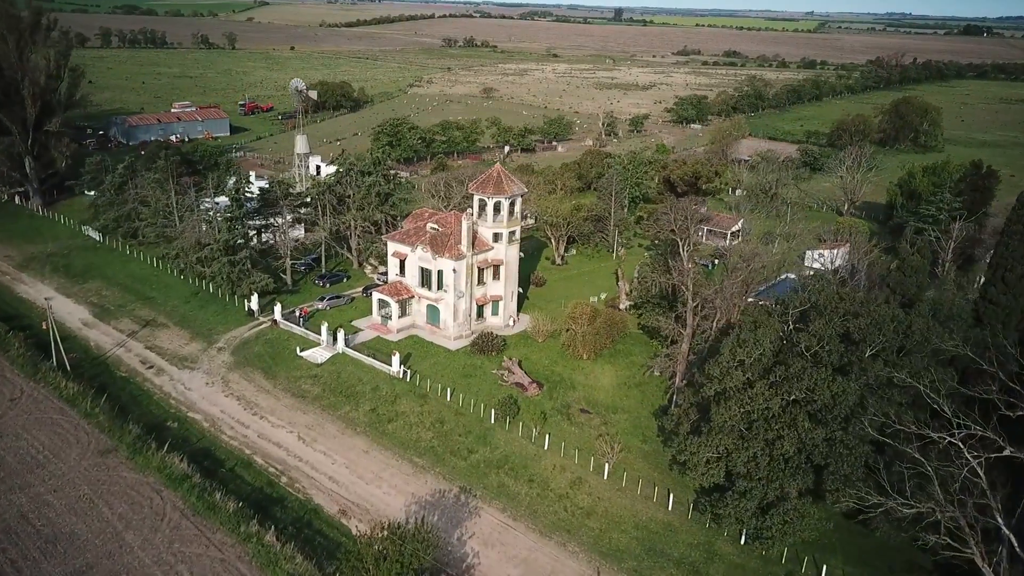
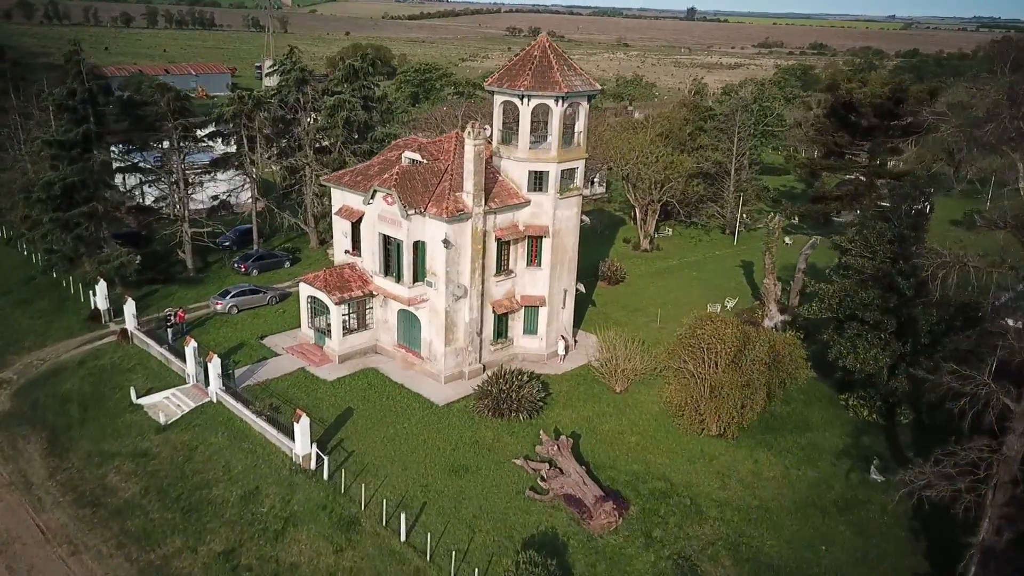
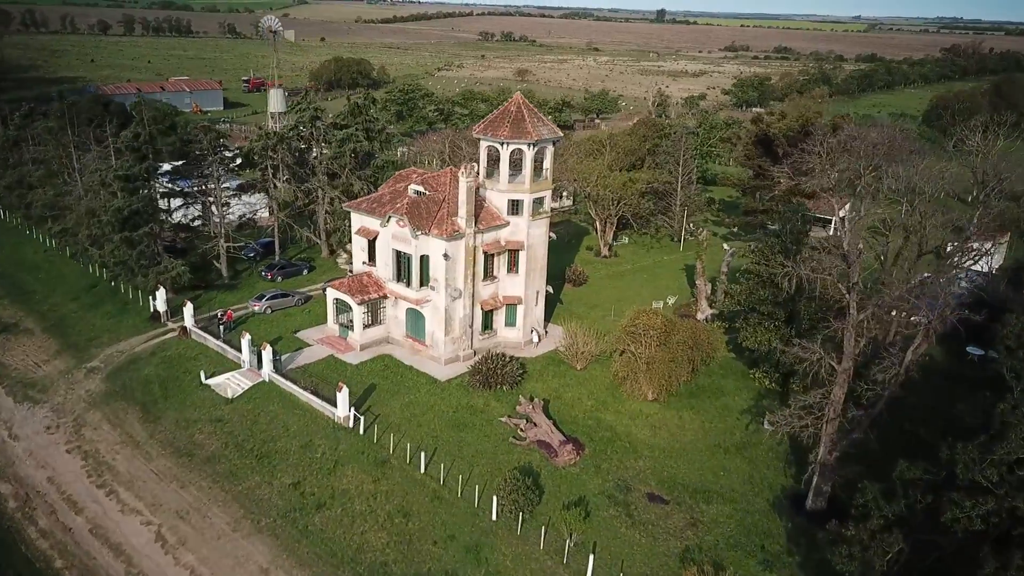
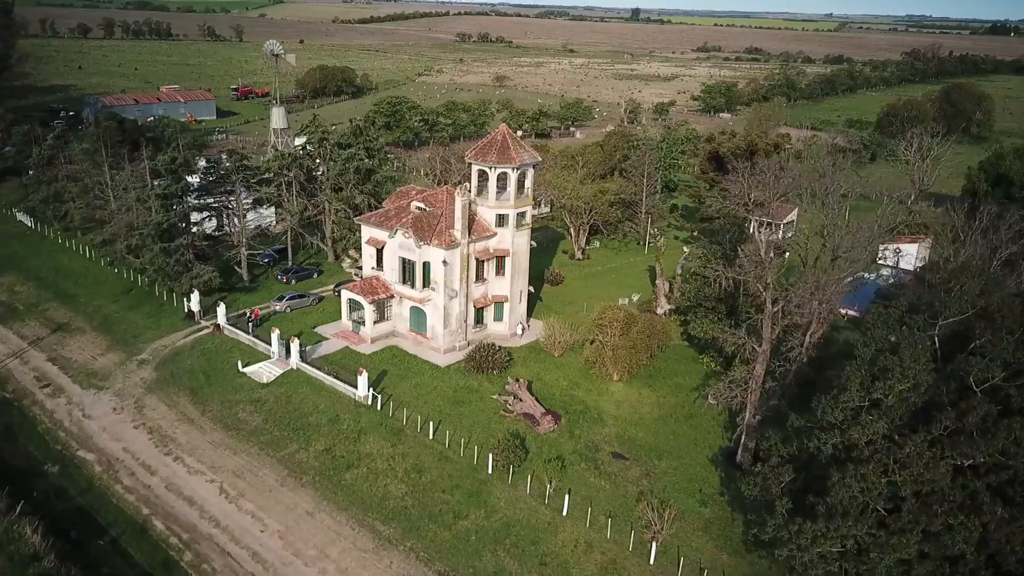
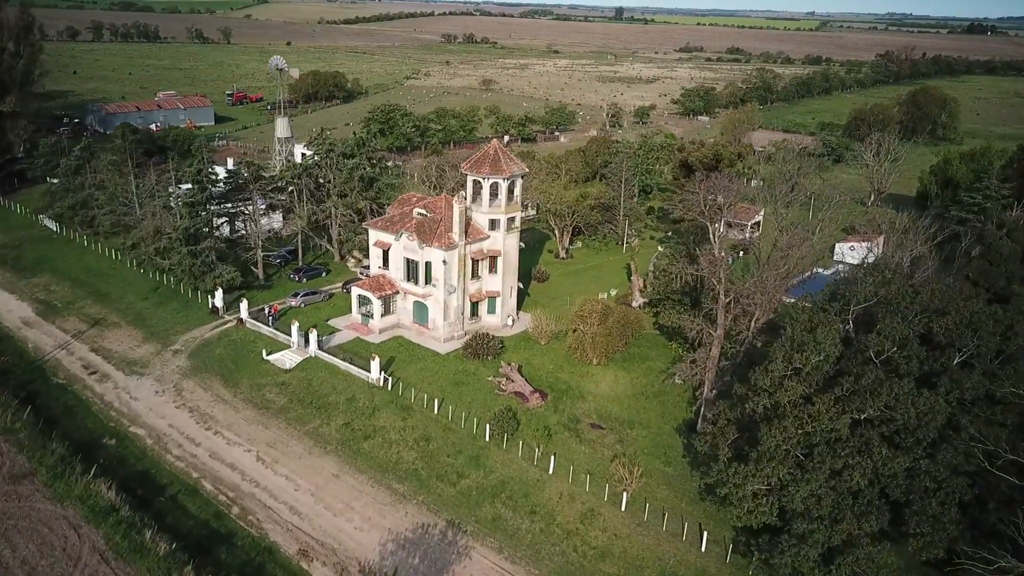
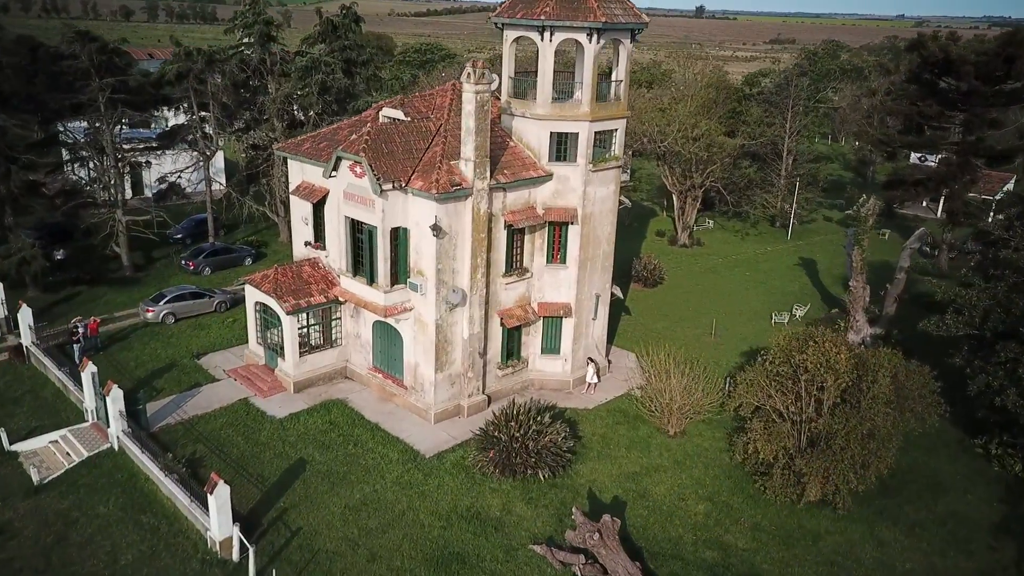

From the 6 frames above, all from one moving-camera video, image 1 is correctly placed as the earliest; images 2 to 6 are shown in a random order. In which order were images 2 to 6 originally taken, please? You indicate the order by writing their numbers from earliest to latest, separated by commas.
5, 4, 3, 2, 6
